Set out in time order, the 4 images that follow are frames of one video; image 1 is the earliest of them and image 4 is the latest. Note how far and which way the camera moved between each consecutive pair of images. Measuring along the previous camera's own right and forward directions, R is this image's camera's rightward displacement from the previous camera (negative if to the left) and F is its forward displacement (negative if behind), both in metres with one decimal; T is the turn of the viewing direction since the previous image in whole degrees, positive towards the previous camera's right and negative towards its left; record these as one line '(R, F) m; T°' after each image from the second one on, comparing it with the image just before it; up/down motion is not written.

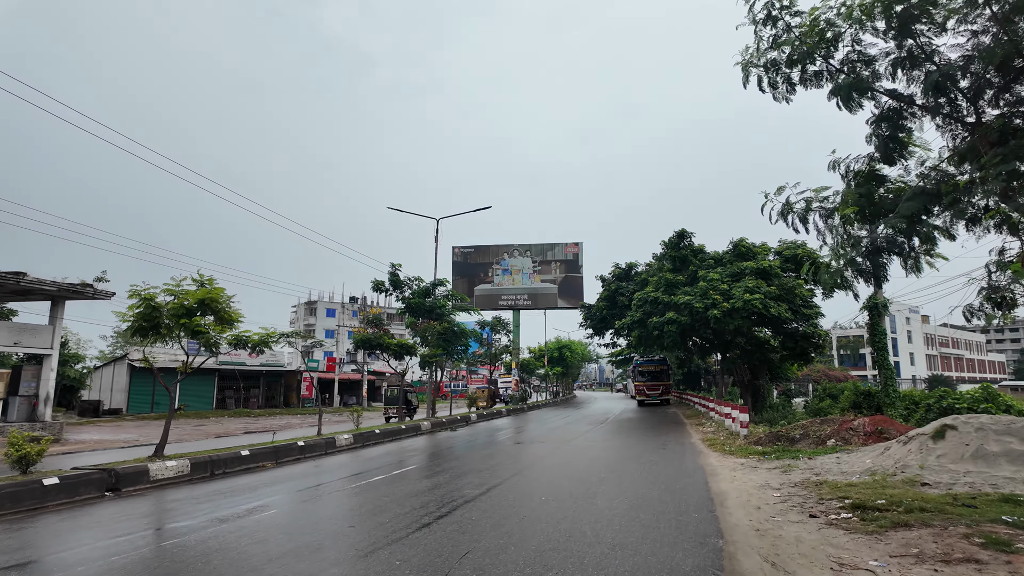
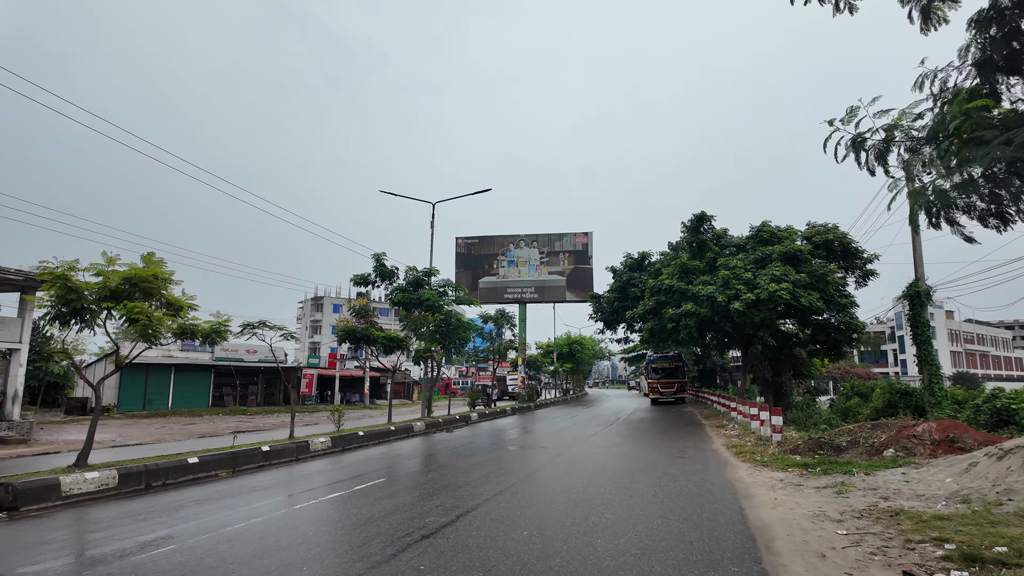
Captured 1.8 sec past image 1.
(+0.4, +1.7) m; -1°
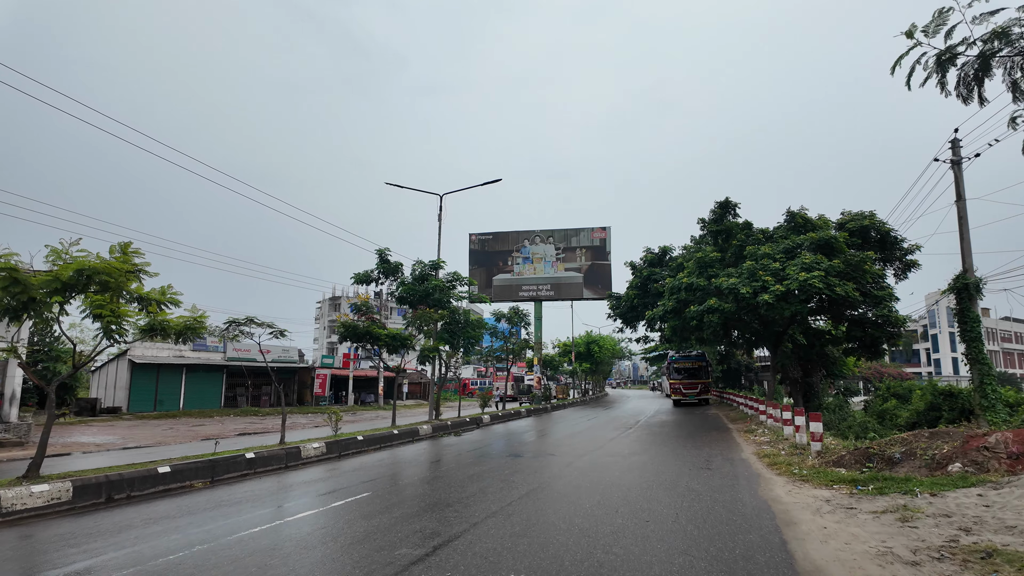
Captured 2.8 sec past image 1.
(+0.3, +1.1) m; -2°
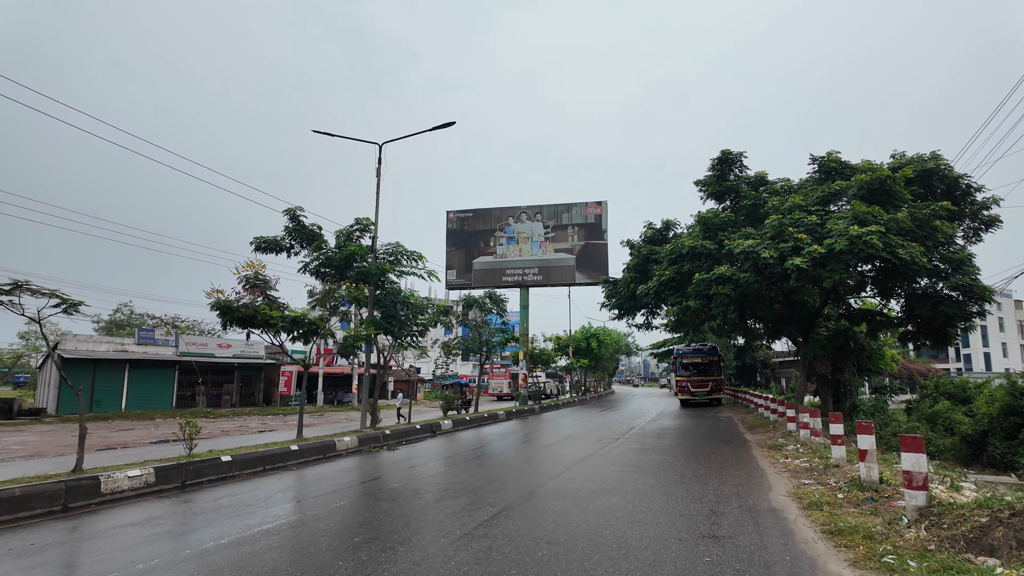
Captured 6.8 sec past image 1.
(+1.5, +4.1) m; -1°
